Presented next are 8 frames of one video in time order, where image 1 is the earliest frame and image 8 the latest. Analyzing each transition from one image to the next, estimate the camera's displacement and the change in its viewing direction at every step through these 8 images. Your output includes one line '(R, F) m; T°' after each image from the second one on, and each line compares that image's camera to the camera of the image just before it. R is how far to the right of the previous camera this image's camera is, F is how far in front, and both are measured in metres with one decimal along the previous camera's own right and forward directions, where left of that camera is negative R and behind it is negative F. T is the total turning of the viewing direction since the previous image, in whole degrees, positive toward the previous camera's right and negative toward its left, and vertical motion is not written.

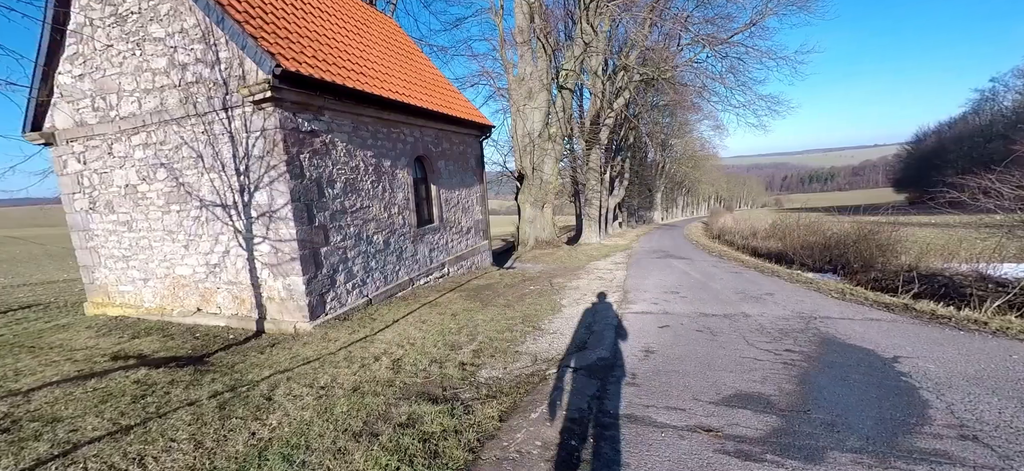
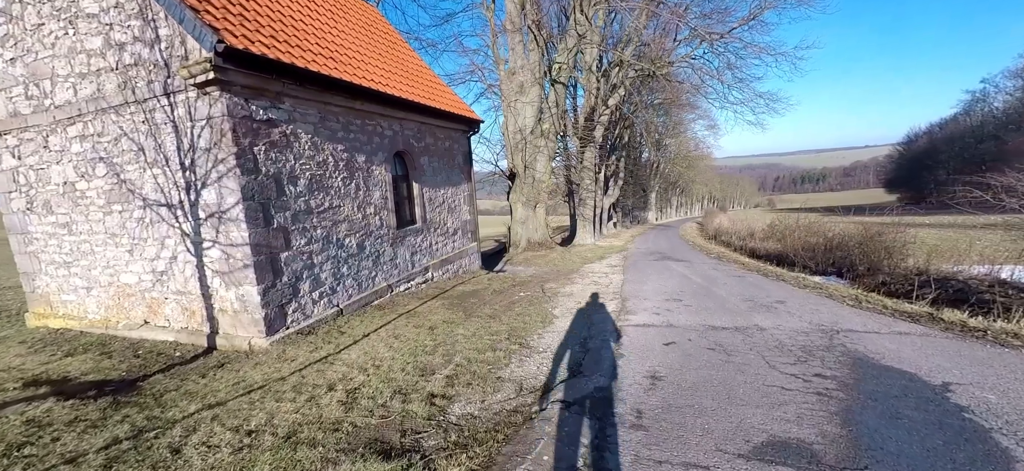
(+0.1, +0.7) m; +1°
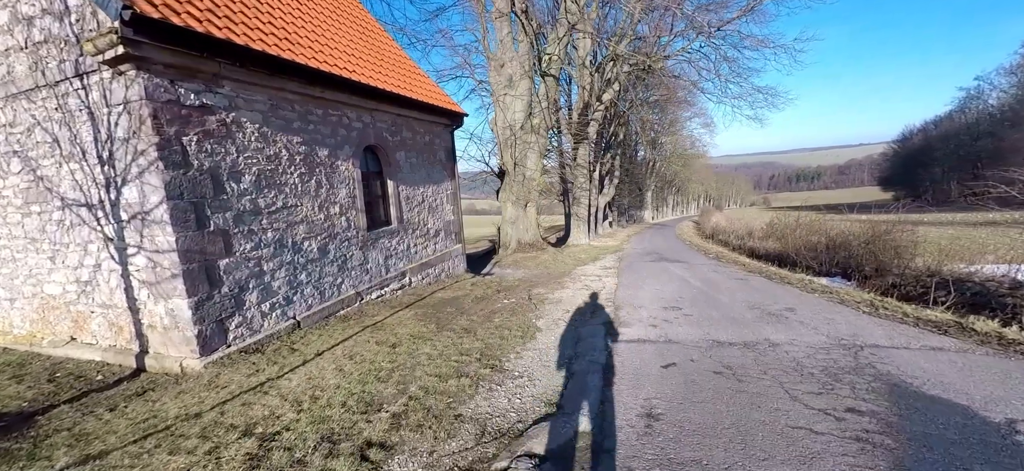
(+0.3, +0.7) m; 0°
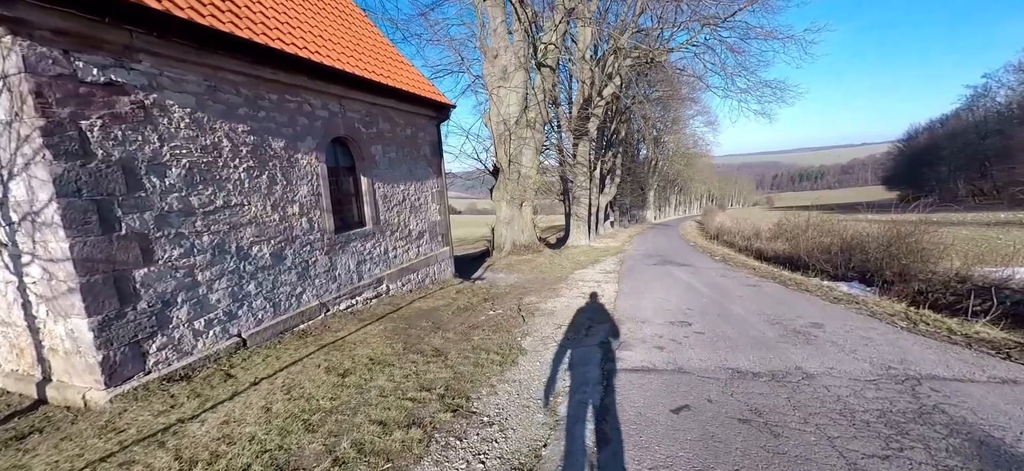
(+0.2, +0.8) m; 0°
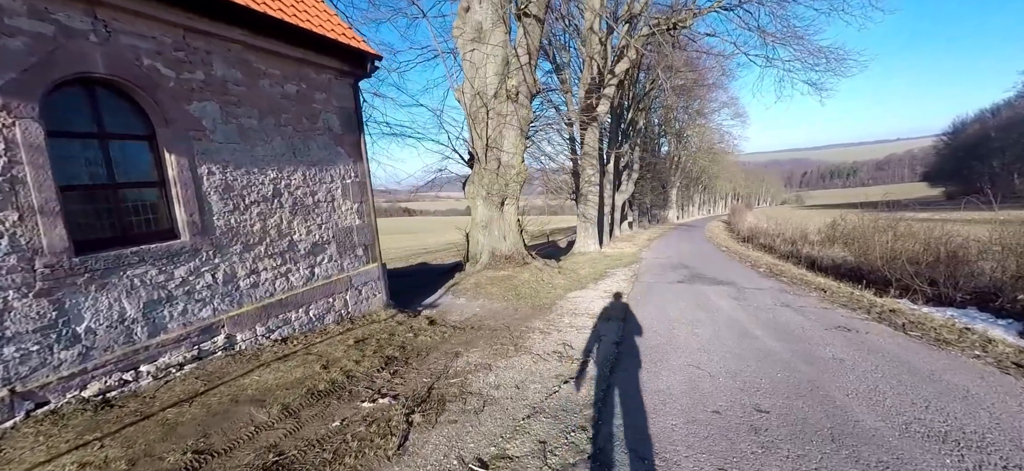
(+1.0, +3.0) m; -3°
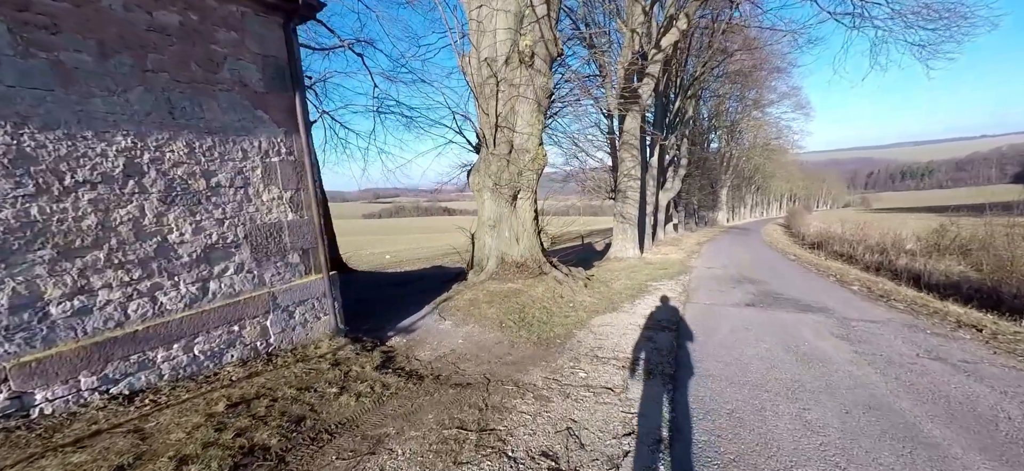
(+0.5, +2.0) m; -6°
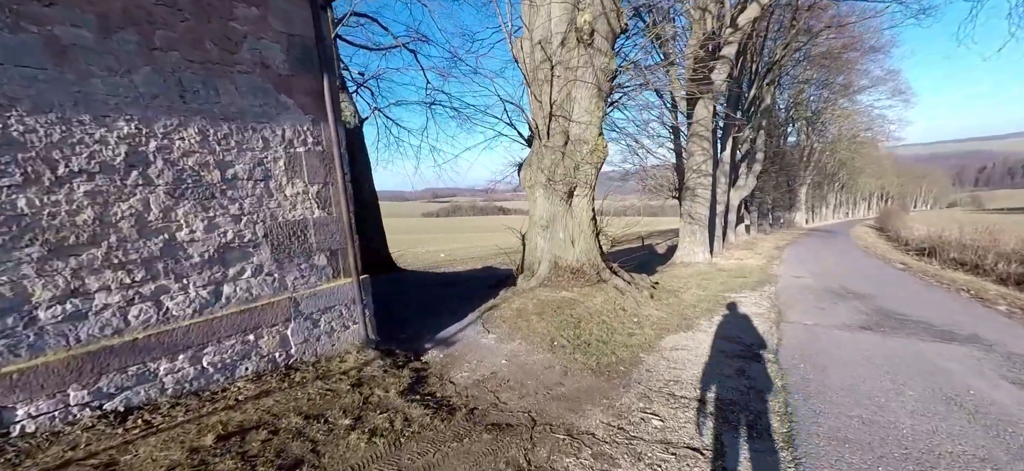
(0.0, +0.8) m; -8°
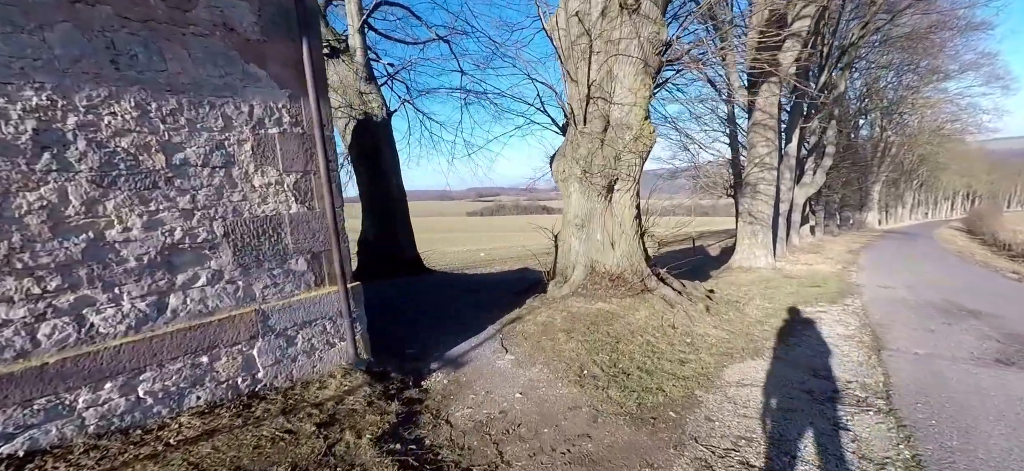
(+0.2, +0.9) m; -6°
